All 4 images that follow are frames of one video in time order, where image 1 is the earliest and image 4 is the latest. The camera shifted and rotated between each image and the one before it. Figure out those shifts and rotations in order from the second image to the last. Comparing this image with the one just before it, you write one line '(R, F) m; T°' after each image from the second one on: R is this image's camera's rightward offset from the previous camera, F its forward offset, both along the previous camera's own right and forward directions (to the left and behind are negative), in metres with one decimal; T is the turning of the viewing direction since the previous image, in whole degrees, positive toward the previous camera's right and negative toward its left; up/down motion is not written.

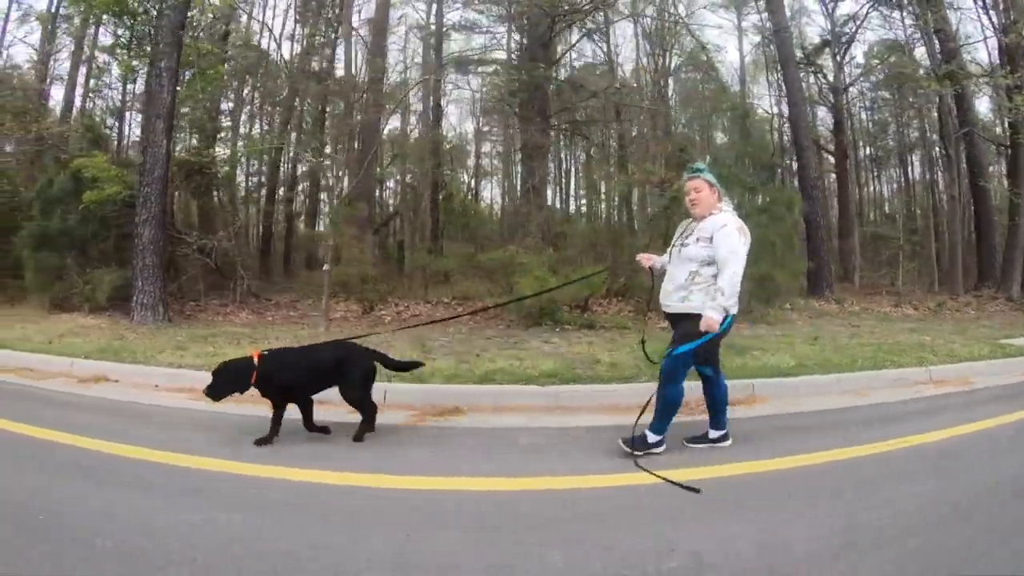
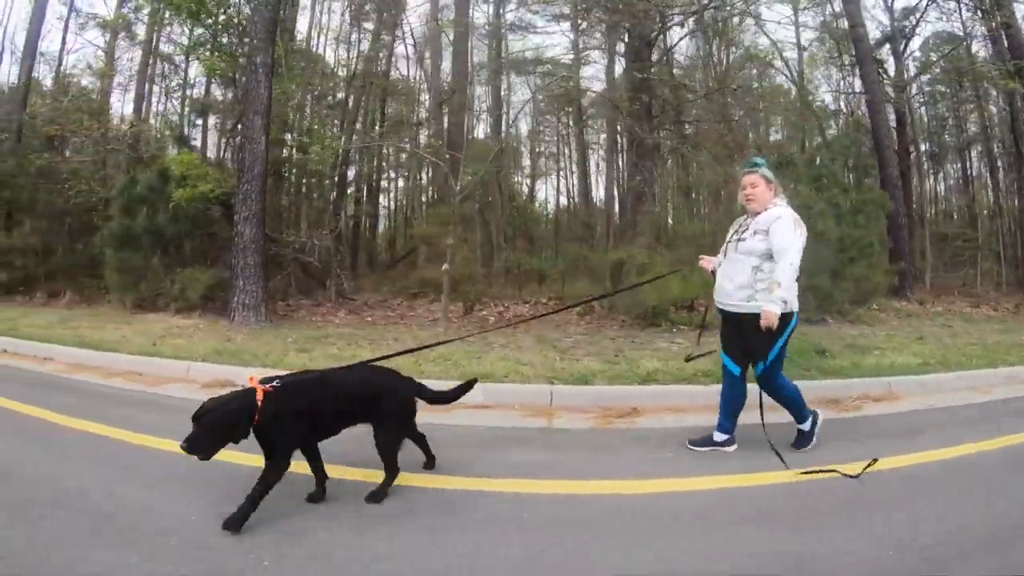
(-1.2, +0.3) m; -1°
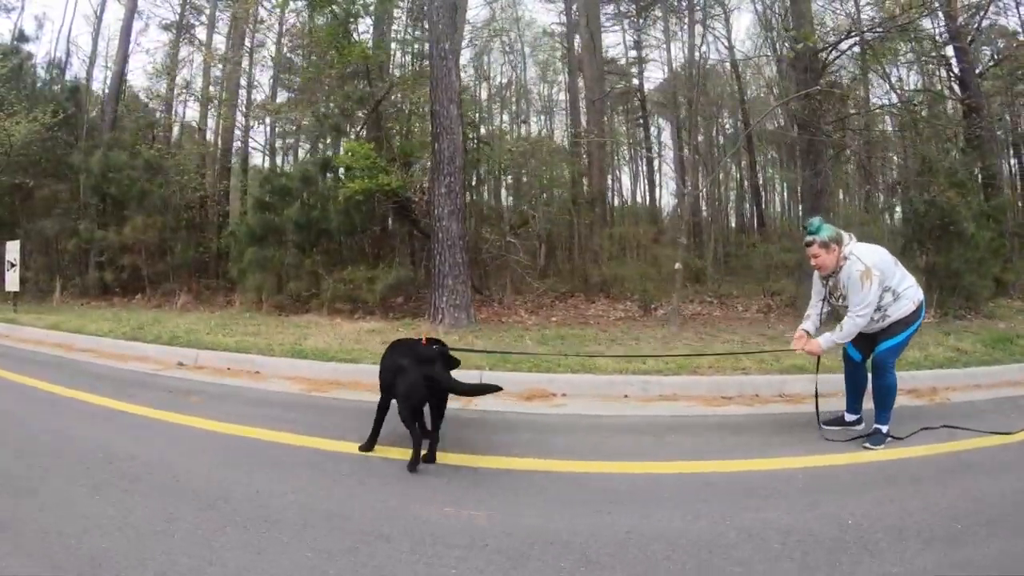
(-2.8, -0.1) m; +2°
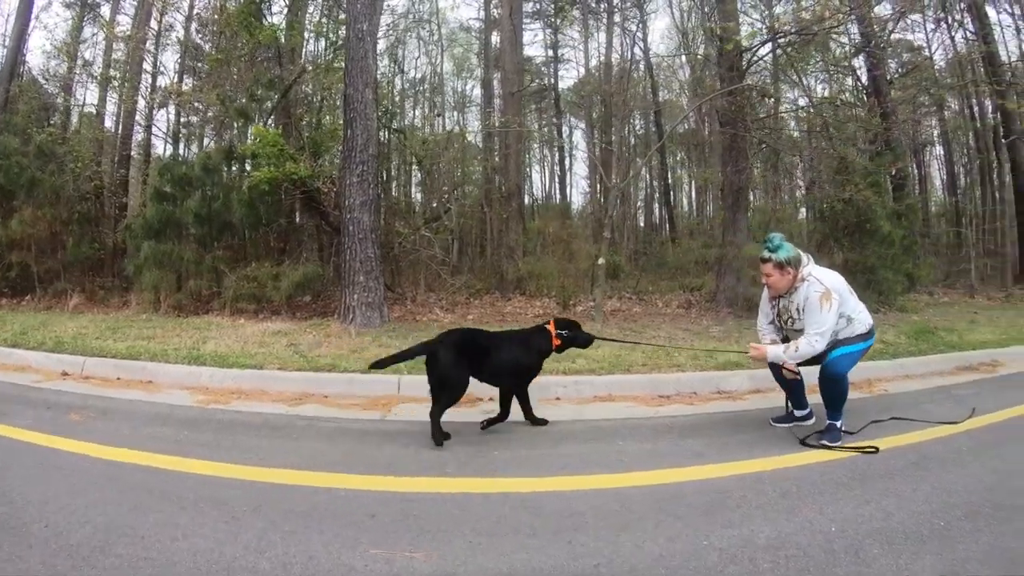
(-0.1, +0.6) m; +7°
